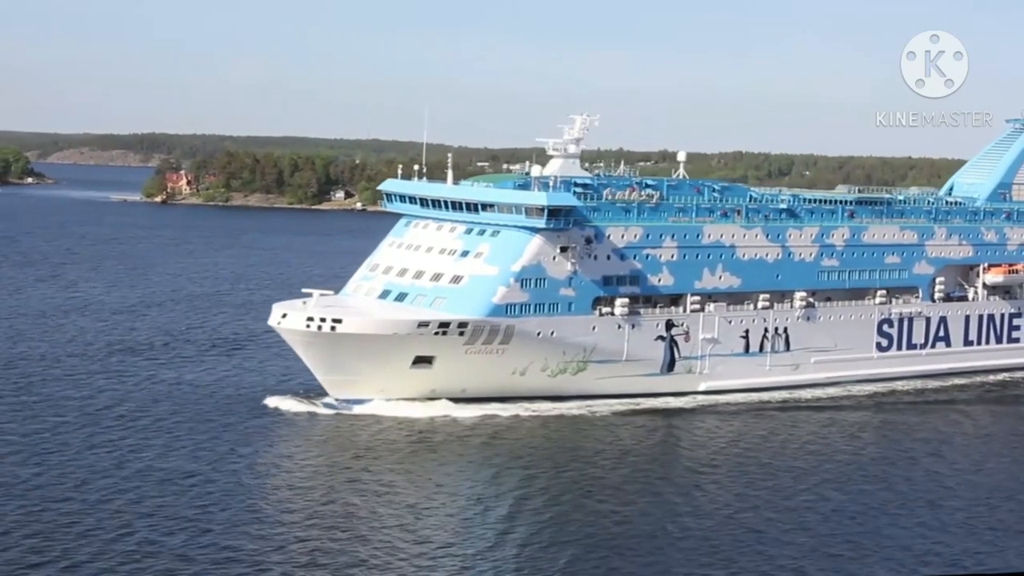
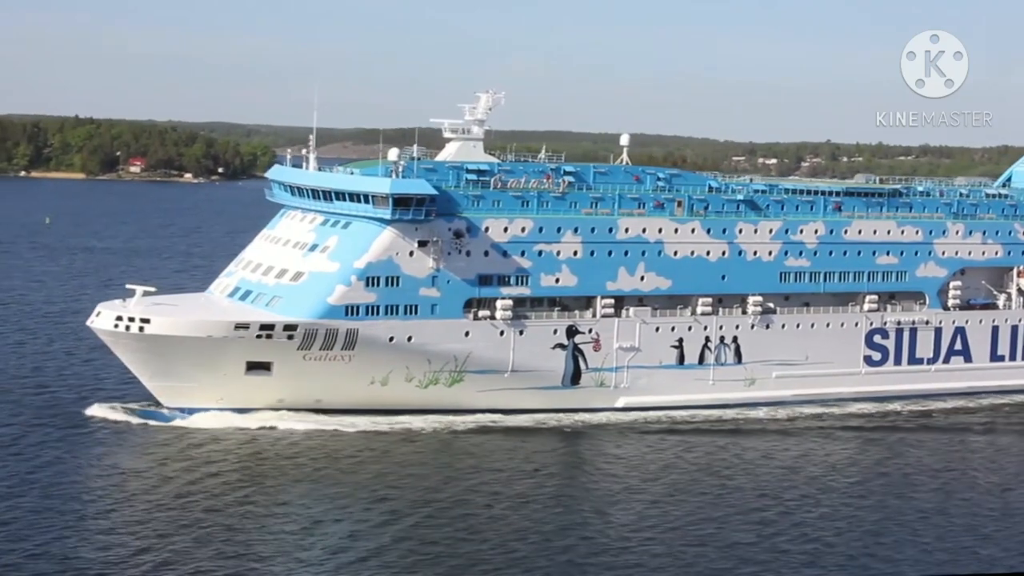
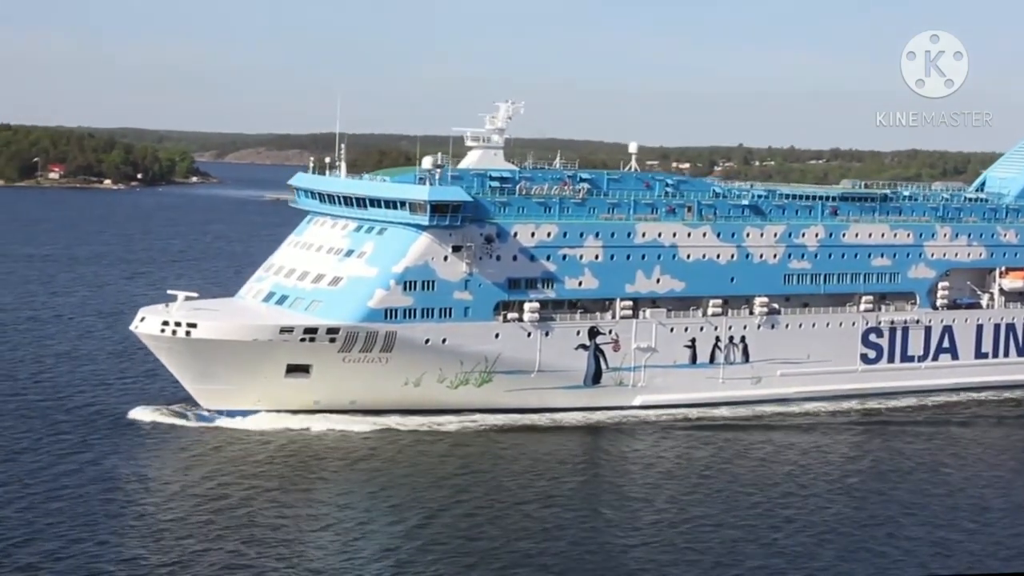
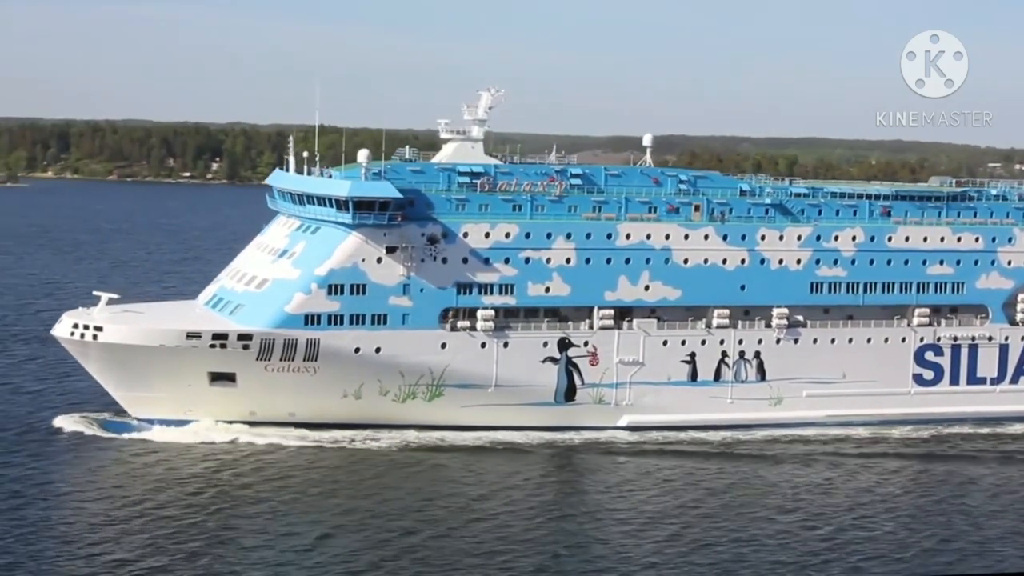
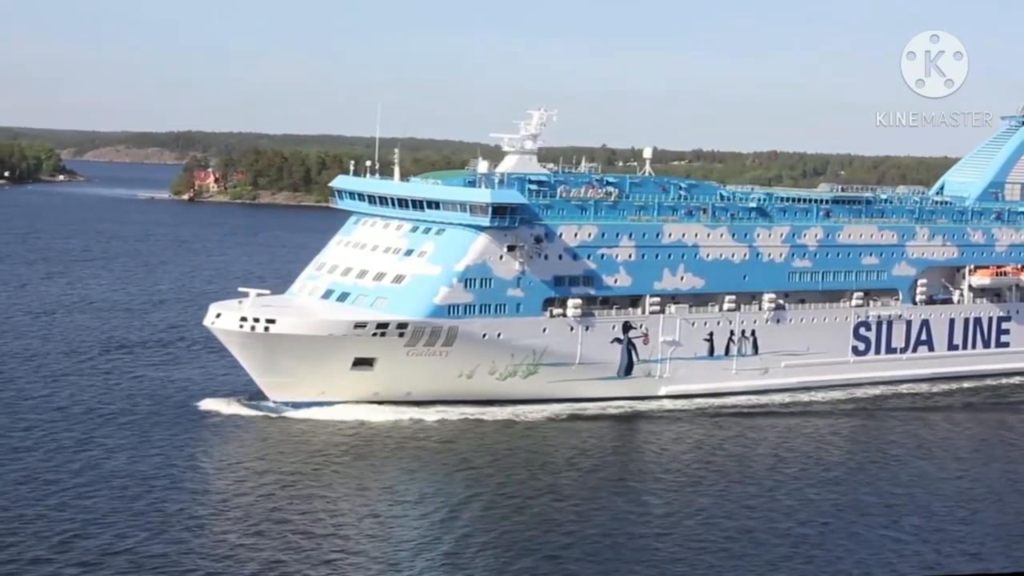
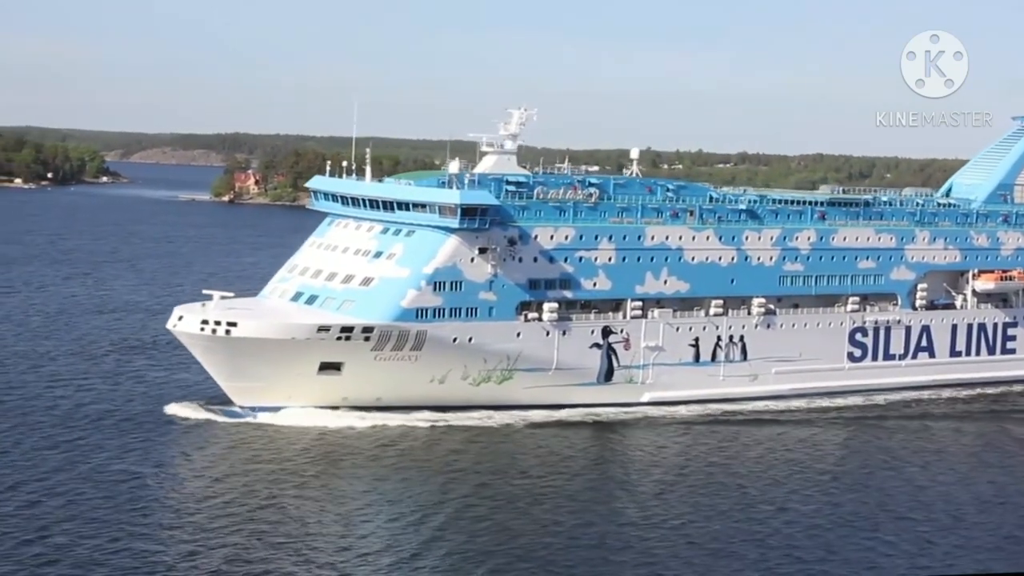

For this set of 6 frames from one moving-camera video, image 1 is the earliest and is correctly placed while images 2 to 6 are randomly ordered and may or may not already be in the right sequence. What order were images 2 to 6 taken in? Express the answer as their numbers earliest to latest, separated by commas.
5, 6, 3, 2, 4
